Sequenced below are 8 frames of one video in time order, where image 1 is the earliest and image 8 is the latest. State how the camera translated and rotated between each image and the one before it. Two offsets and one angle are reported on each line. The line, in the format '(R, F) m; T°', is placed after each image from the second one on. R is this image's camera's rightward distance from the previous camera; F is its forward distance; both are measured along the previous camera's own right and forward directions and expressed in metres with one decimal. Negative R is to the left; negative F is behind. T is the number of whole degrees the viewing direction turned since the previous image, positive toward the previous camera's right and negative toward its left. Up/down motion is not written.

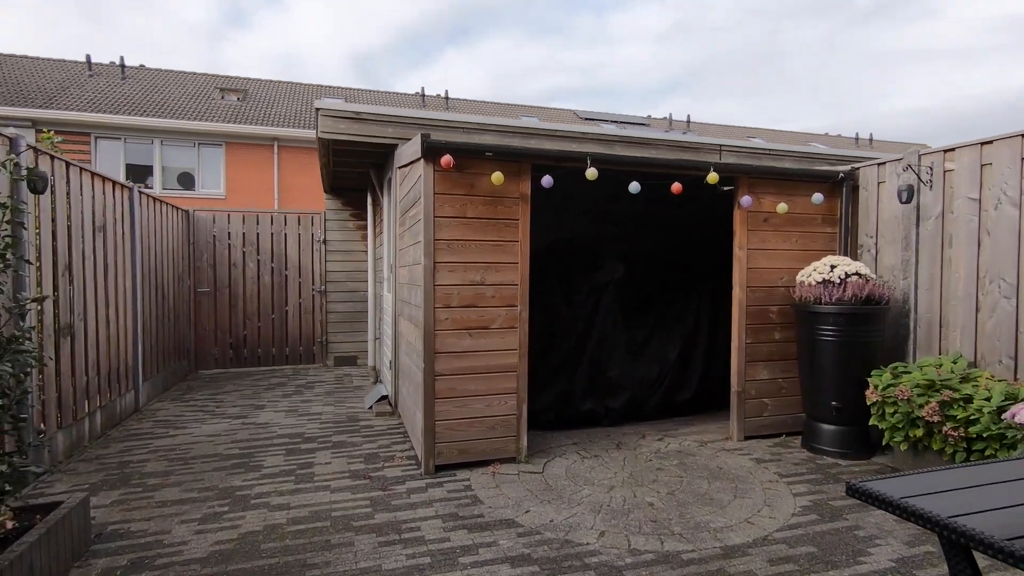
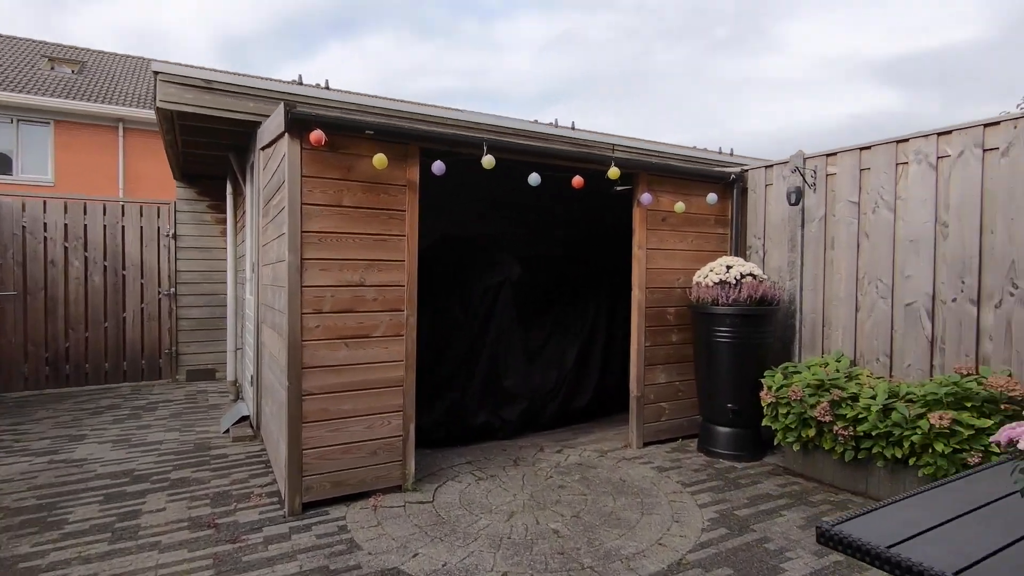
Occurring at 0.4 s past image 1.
(0.0, +0.4) m; +12°
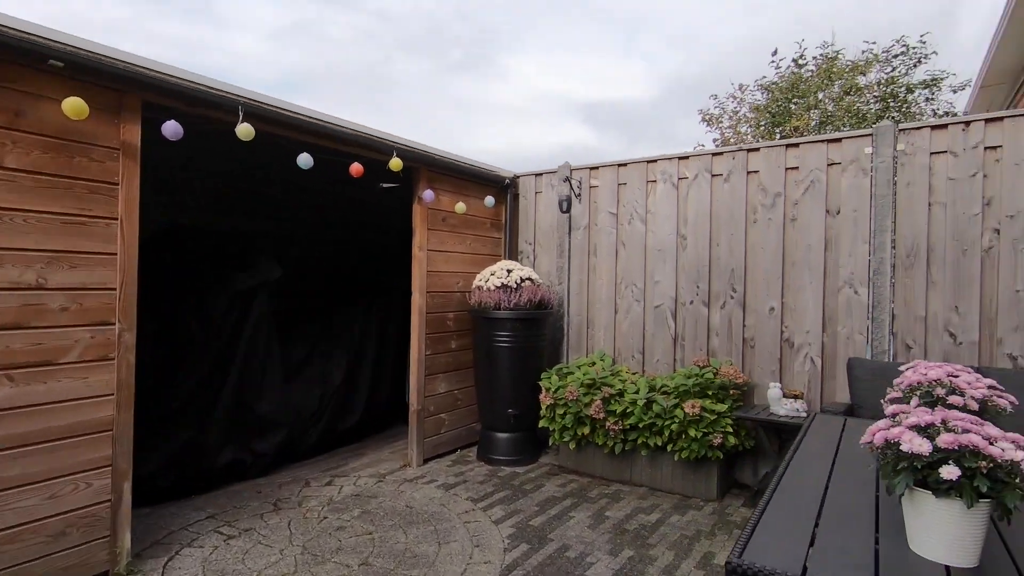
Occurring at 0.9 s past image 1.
(-0.2, +0.4) m; +27°
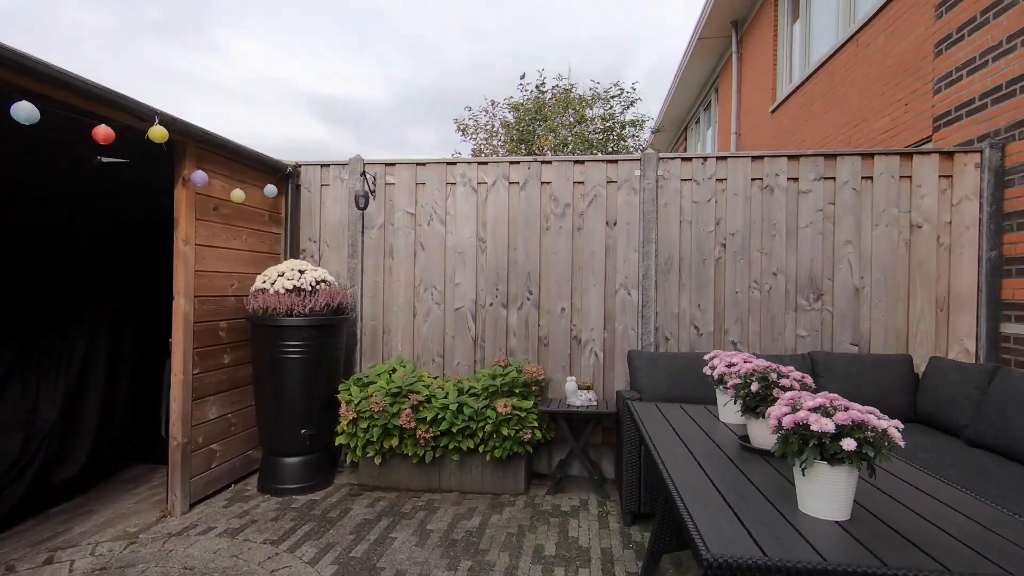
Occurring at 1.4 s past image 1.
(-0.4, +0.2) m; +27°
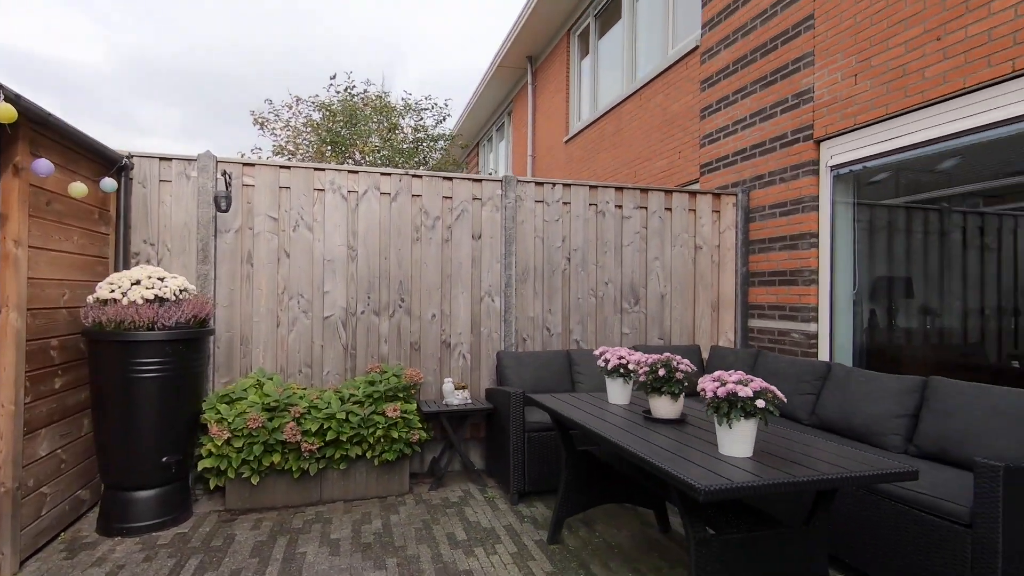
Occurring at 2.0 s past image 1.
(-0.7, -0.1) m; +23°
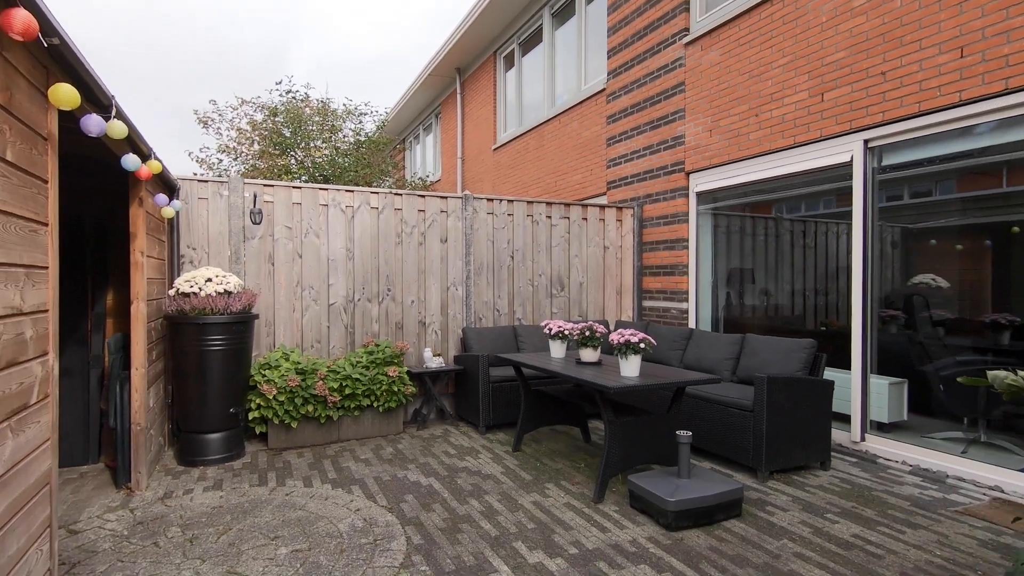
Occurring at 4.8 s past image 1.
(-0.5, -1.3) m; +9°
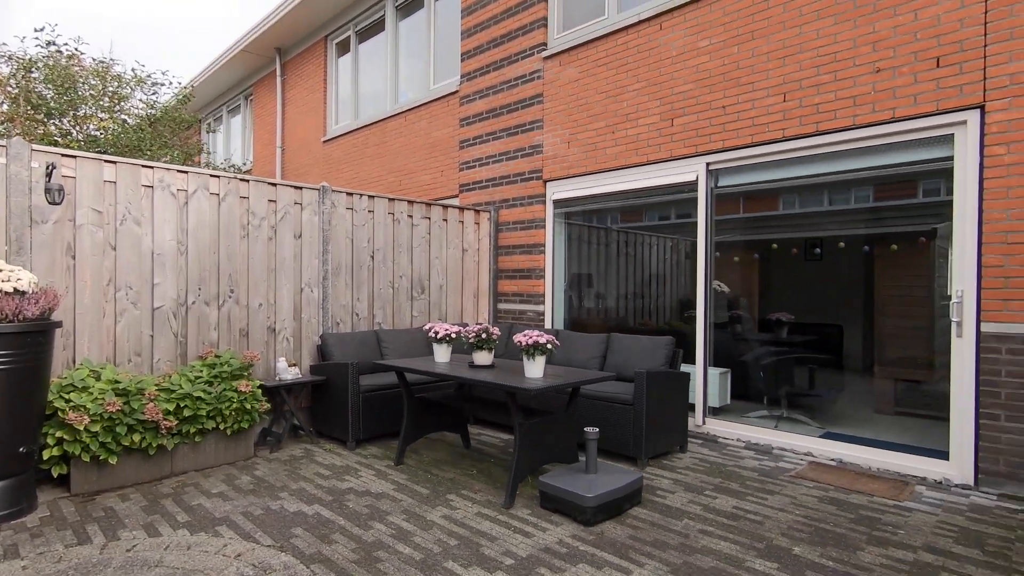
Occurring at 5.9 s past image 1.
(-0.6, +0.2) m; +20°
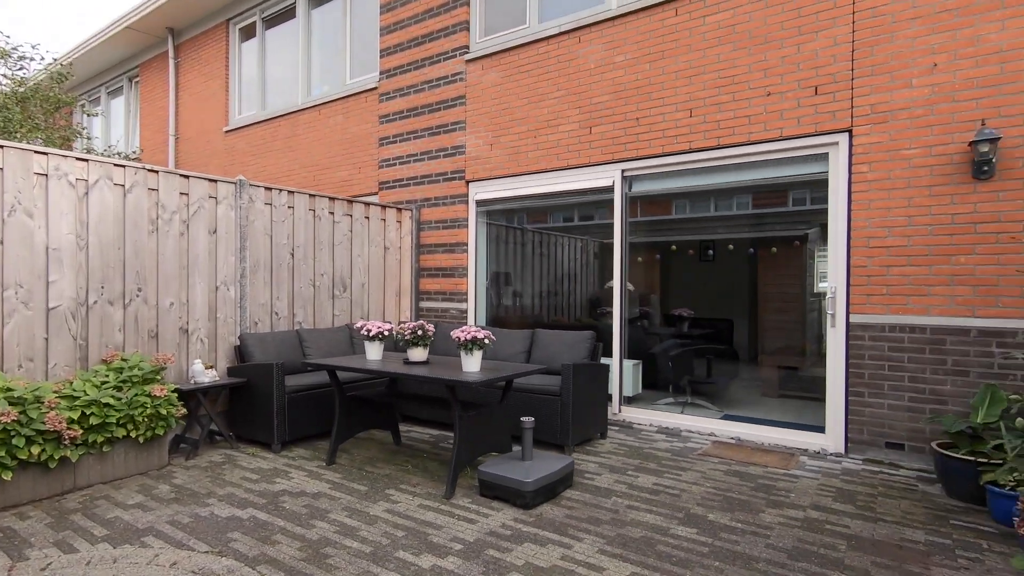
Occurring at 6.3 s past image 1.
(-0.2, -0.1) m; +10°
